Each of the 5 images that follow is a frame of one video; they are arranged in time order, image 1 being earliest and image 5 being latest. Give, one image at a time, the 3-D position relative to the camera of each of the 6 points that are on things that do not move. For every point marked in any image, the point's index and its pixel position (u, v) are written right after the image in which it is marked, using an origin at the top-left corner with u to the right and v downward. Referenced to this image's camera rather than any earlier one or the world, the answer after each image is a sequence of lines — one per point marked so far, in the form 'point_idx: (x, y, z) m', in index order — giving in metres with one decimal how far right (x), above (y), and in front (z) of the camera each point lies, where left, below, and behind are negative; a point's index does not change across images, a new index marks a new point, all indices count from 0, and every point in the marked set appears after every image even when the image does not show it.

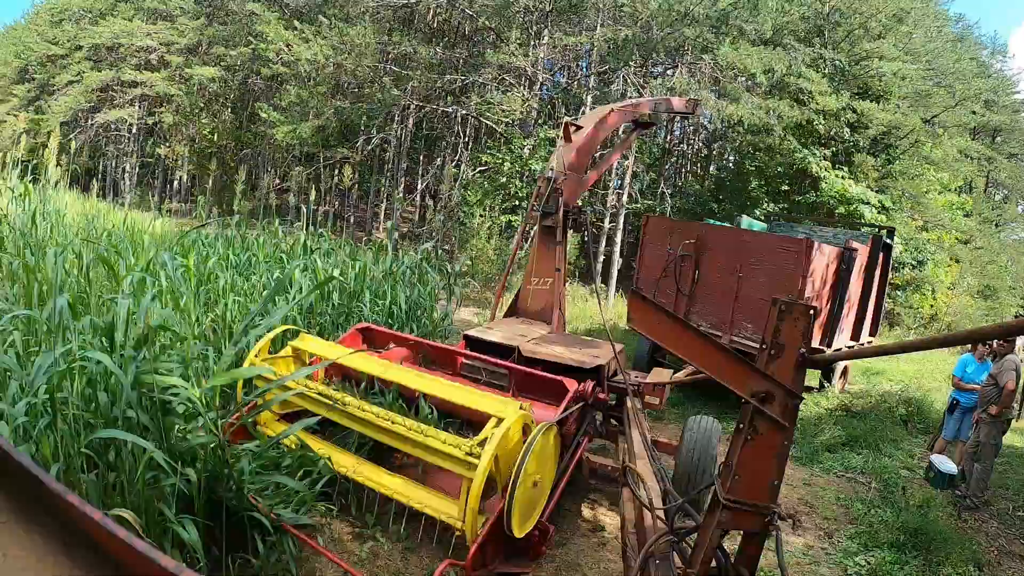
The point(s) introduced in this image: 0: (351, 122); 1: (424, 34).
0: (-3.0, +3.1, +11.5) m
1: (-1.5, +4.8, +11.5) m
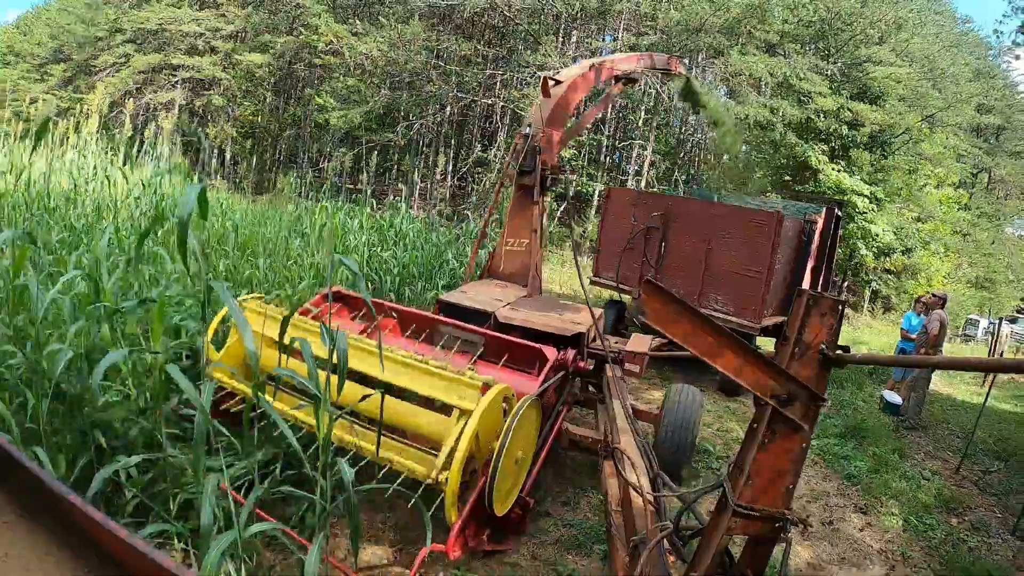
0: (-2.5, +3.7, +12.4) m
1: (-1.0, +5.3, +12.4) m
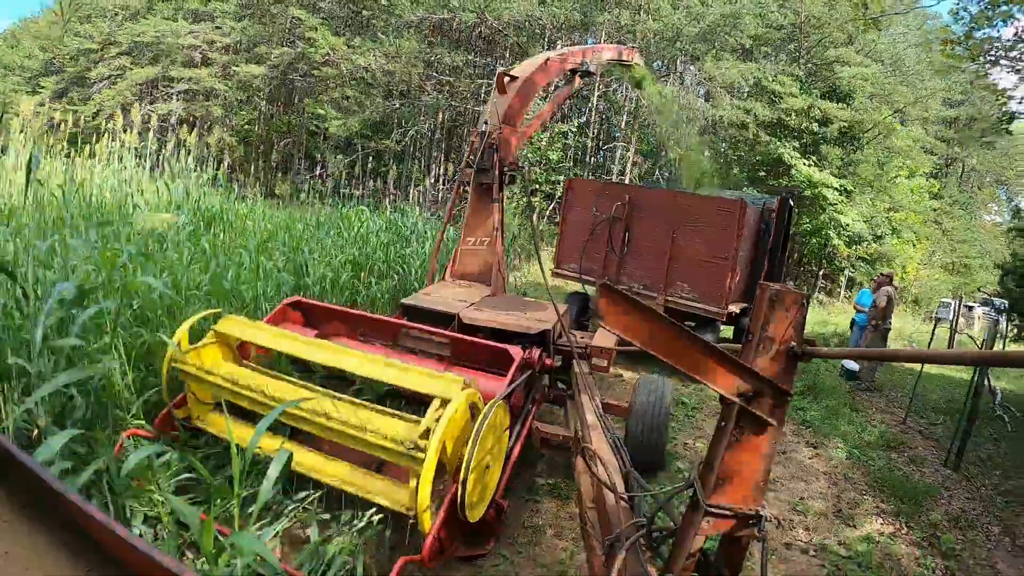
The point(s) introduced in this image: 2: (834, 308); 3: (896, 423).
0: (-2.7, +3.7, +13.0) m
1: (-1.2, +5.3, +13.0) m
2: (+7.2, -0.5, +13.5) m
3: (+2.8, -1.0, +4.4) m
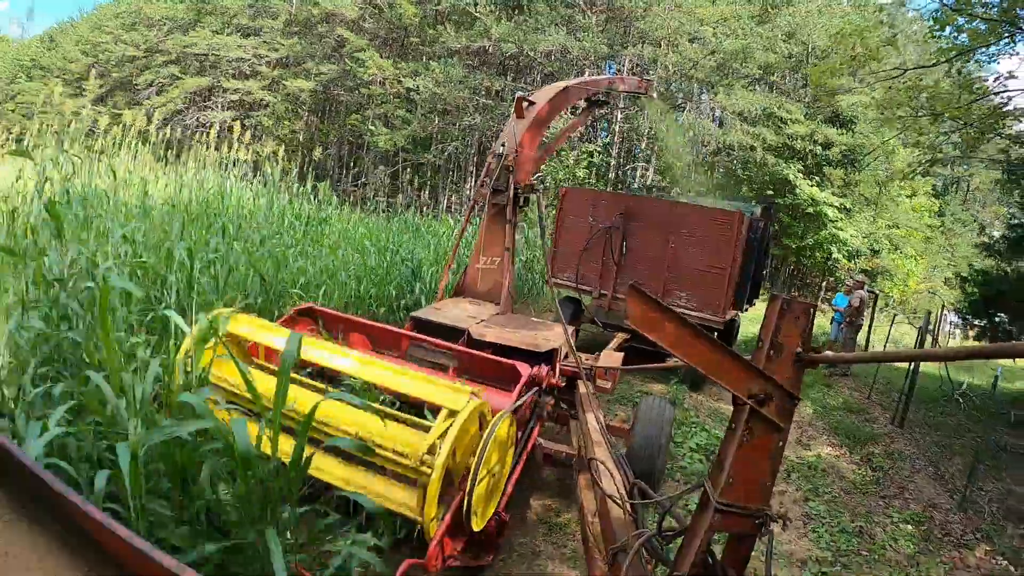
0: (-2.0, +3.7, +14.2) m
1: (-0.6, +5.3, +14.2) m
2: (+7.8, -0.7, +14.5) m
3: (+3.2, -1.0, +5.5) m
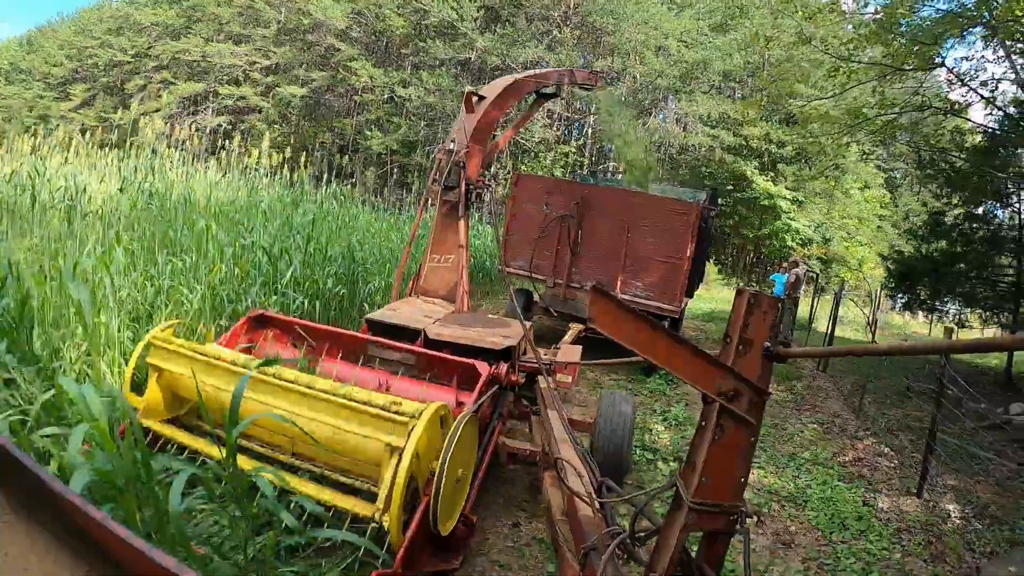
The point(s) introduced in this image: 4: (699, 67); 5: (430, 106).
0: (-2.5, +3.9, +15.3) m
1: (-1.0, +5.5, +15.3) m
2: (+7.4, -0.3, +16.0) m
3: (+3.2, -0.7, +6.8) m
4: (+4.8, +5.8, +15.3) m
5: (-2.2, +4.6, +15.0) m
